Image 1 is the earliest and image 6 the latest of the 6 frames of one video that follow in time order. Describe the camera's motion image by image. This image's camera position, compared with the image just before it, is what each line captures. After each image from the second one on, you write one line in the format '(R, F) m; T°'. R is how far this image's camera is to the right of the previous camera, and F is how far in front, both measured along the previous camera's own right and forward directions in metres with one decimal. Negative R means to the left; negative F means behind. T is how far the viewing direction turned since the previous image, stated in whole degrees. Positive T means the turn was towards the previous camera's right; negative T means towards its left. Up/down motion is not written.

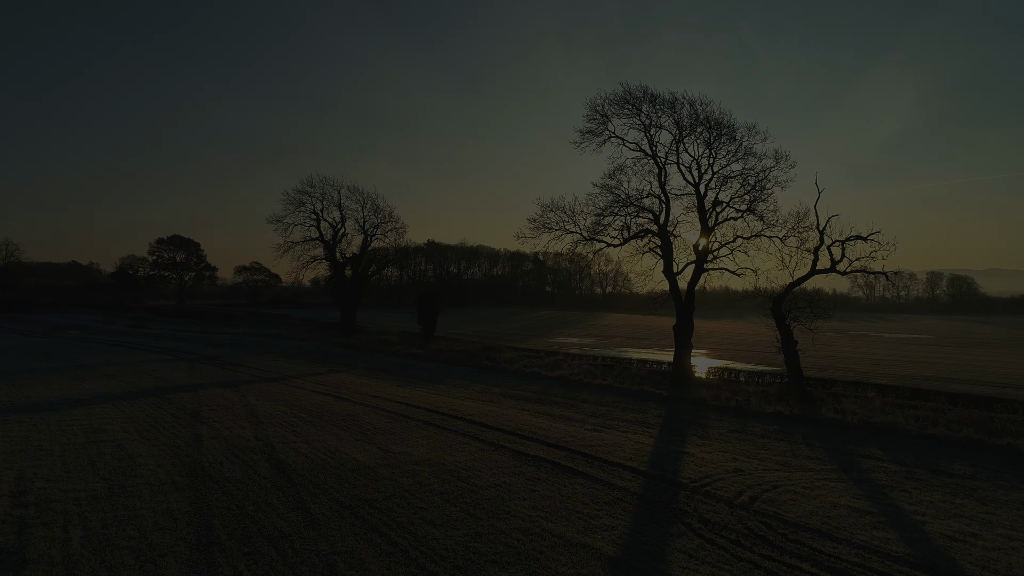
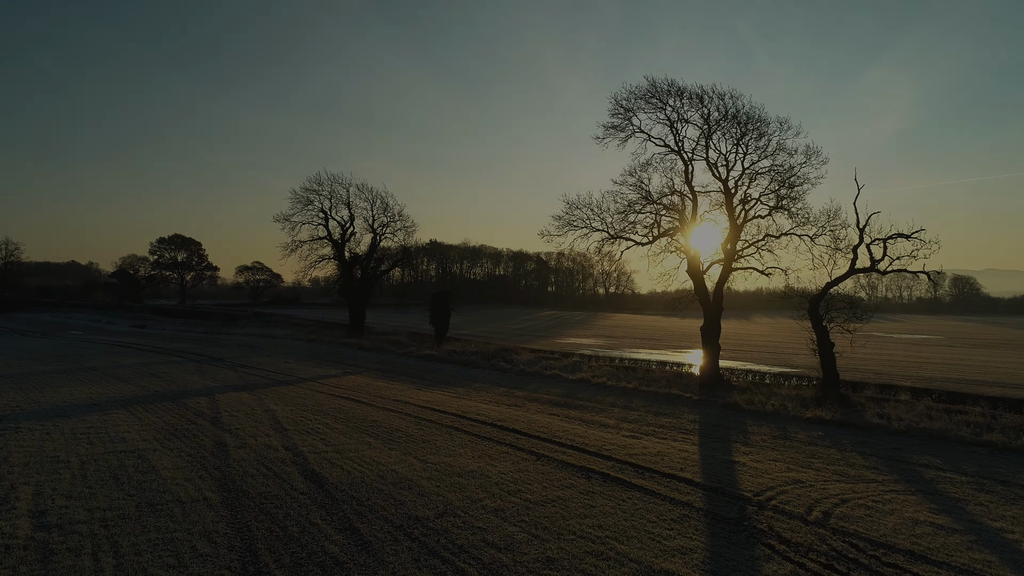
(-0.8, +0.6) m; 0°
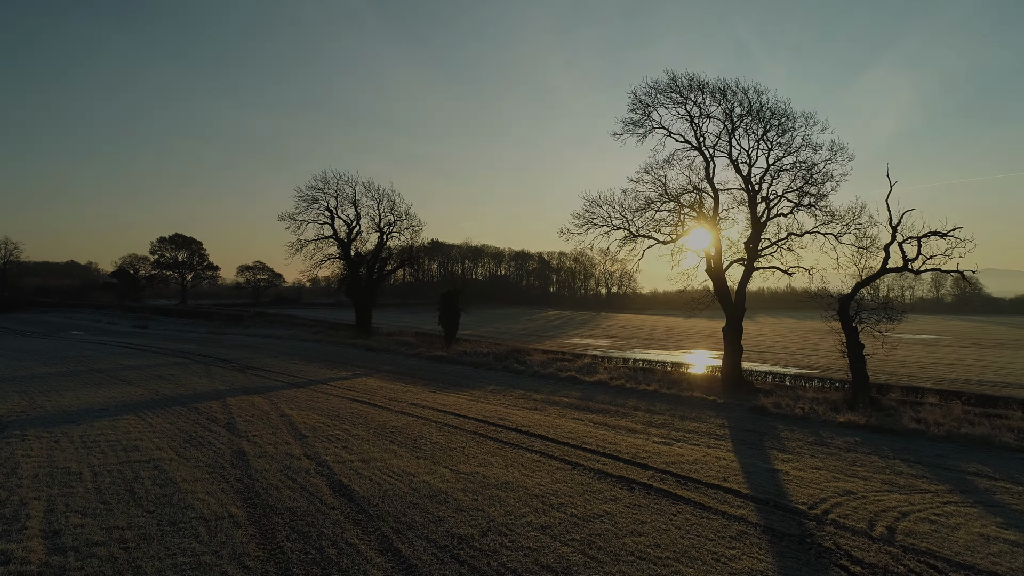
(-0.6, +0.5) m; 0°
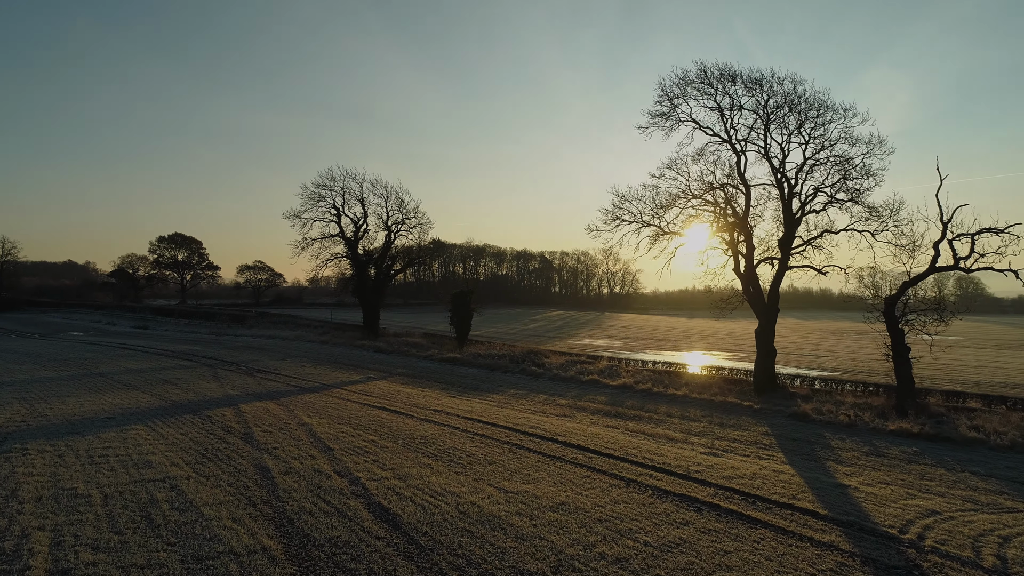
(-0.8, +0.8) m; 0°
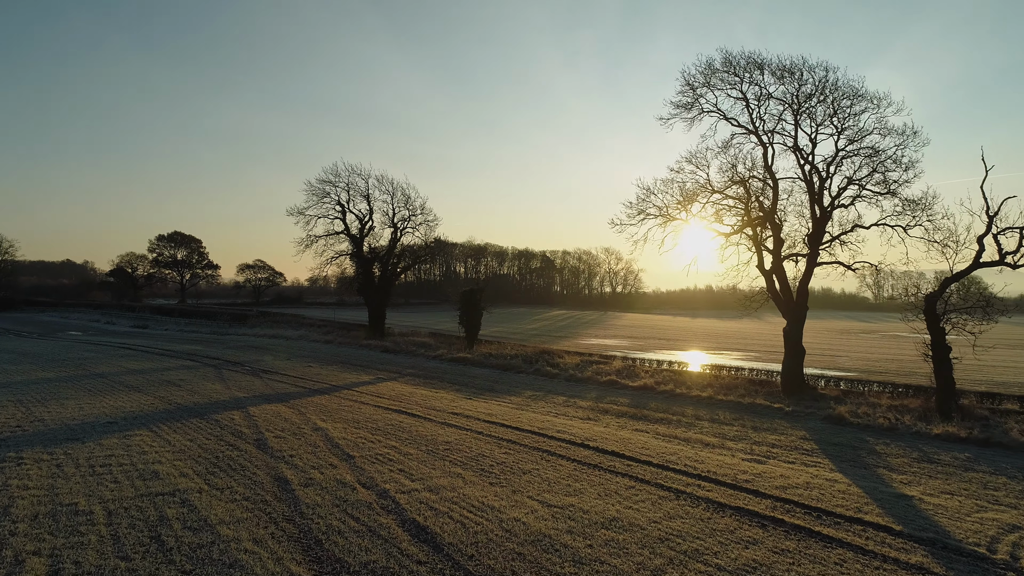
(-0.6, +0.7) m; 0°
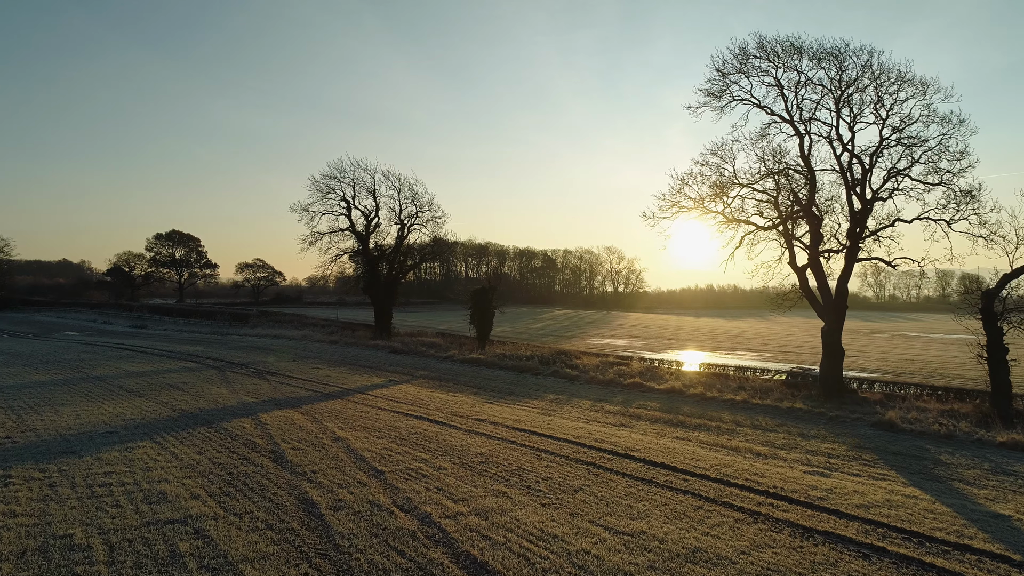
(-0.7, +1.0) m; 0°
